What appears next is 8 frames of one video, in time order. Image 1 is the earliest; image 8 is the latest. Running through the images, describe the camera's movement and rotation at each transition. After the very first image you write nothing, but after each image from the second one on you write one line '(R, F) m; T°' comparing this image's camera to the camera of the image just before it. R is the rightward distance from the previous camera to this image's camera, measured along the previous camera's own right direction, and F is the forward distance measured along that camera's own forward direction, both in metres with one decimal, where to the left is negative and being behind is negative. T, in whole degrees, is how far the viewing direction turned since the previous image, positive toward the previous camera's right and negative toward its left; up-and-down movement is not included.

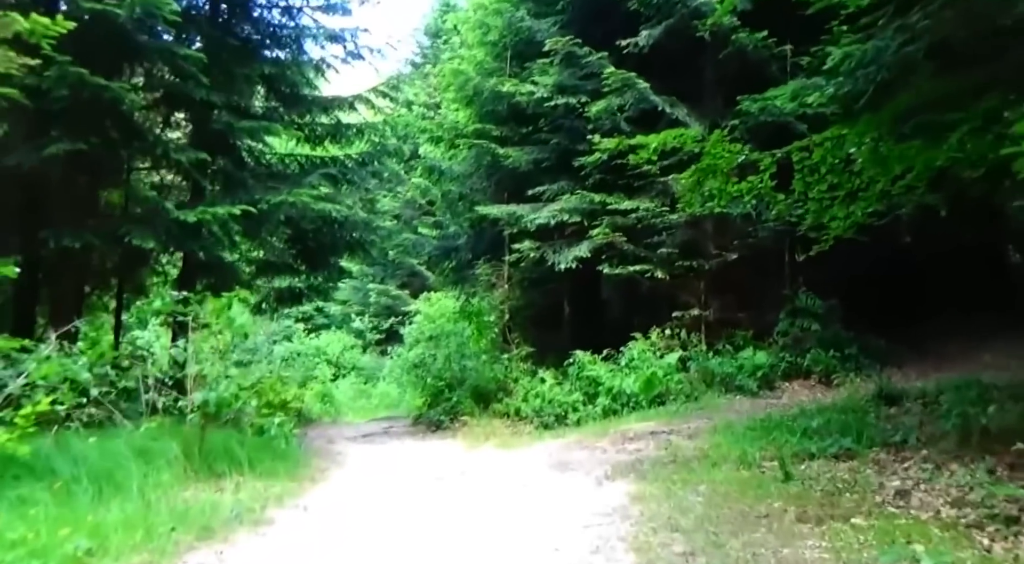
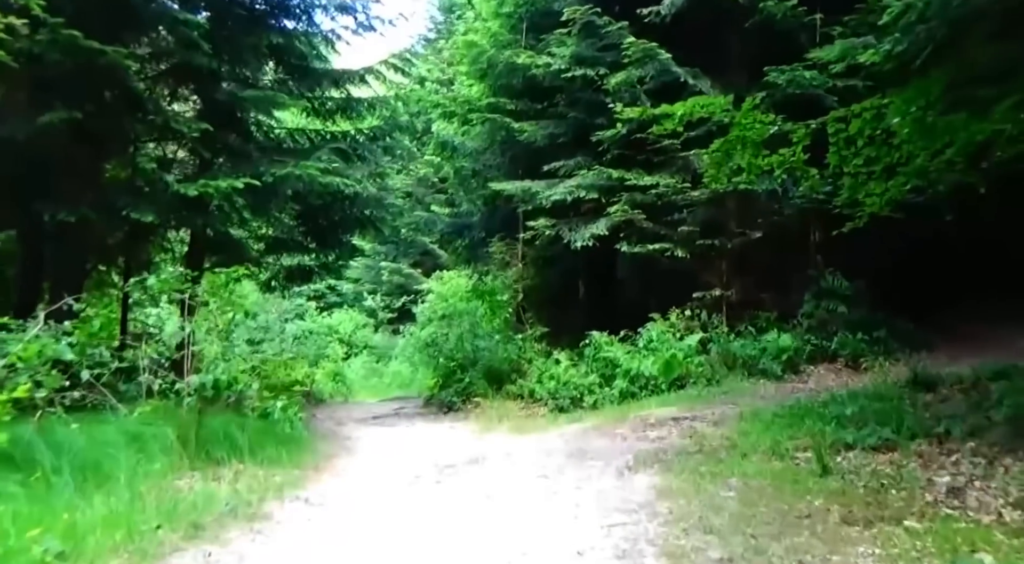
(0.0, +0.5) m; -1°
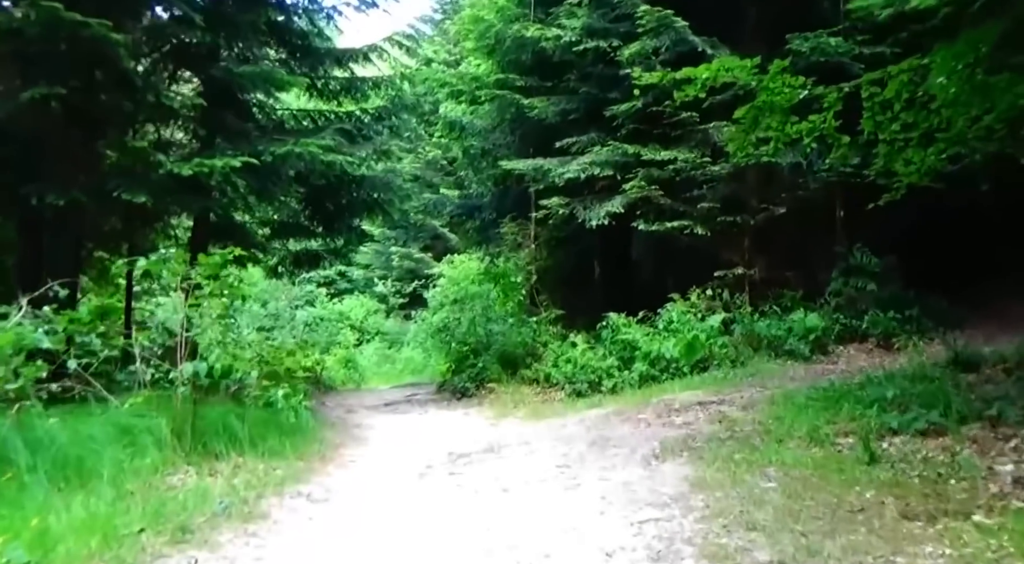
(0.0, +0.5) m; -1°
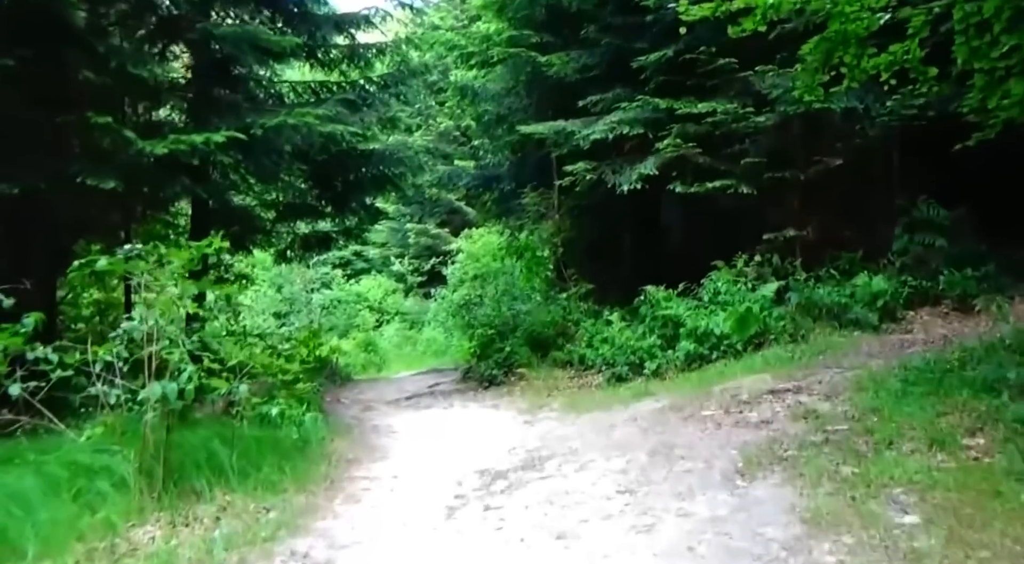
(-0.1, +1.3) m; -1°
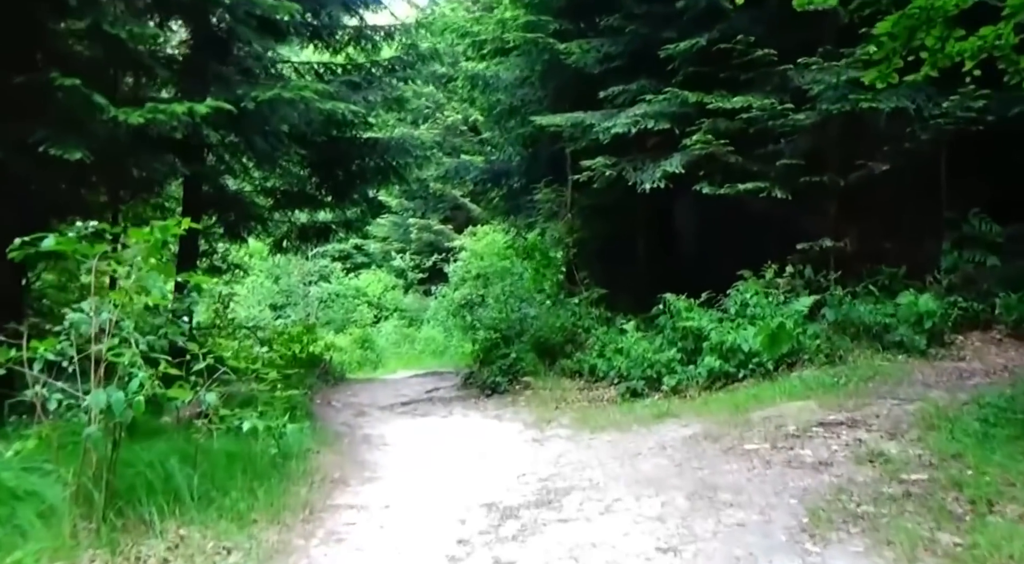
(-0.1, +1.0) m; 0°
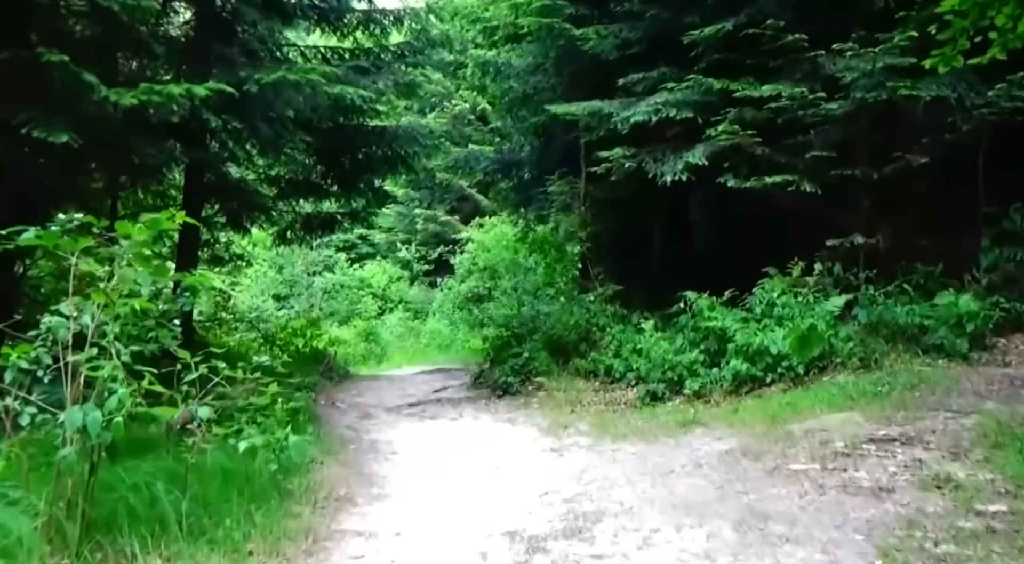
(-0.1, +0.6) m; 0°
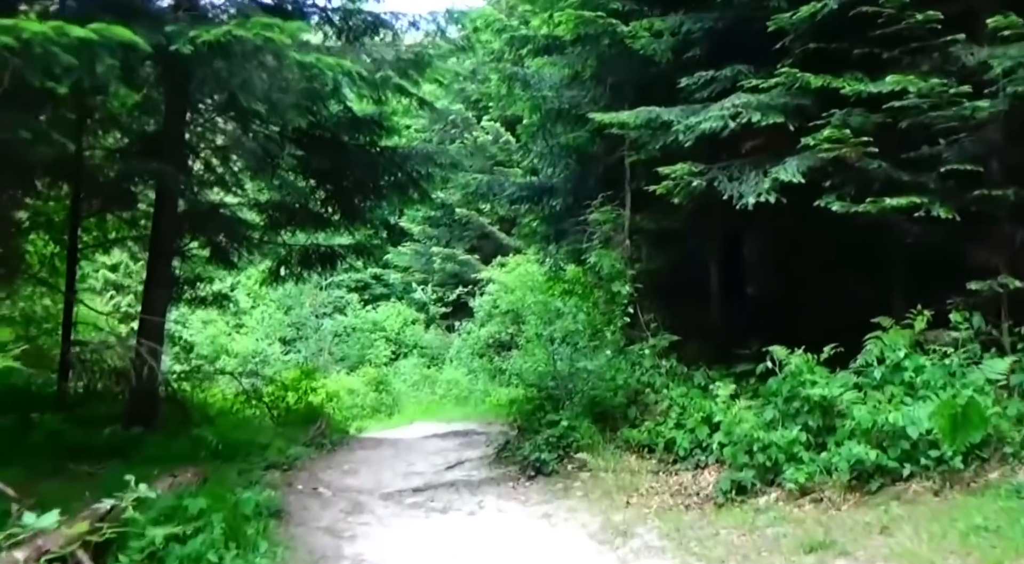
(-0.2, +2.6) m; -1°
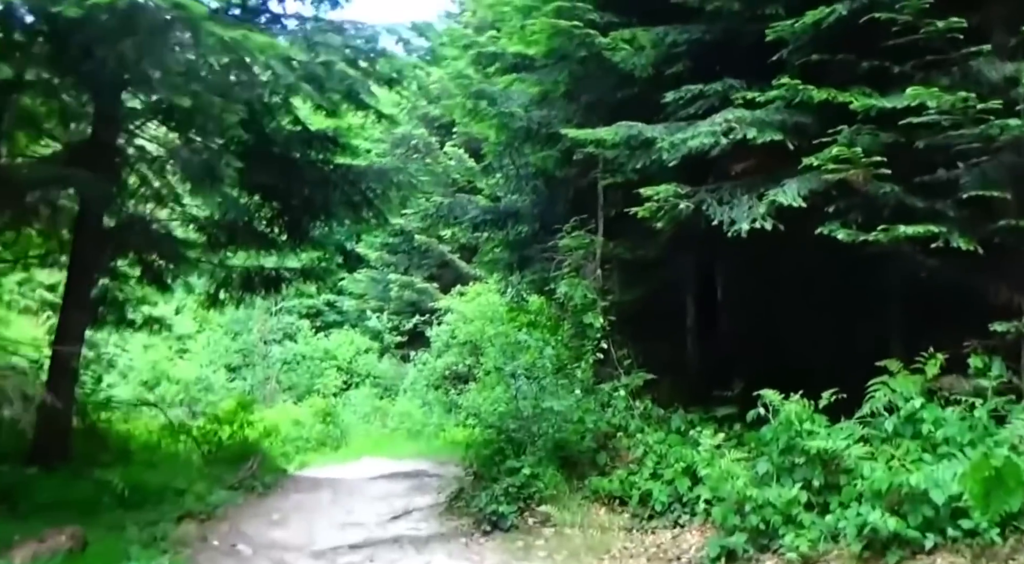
(0.0, +1.1) m; +2°
